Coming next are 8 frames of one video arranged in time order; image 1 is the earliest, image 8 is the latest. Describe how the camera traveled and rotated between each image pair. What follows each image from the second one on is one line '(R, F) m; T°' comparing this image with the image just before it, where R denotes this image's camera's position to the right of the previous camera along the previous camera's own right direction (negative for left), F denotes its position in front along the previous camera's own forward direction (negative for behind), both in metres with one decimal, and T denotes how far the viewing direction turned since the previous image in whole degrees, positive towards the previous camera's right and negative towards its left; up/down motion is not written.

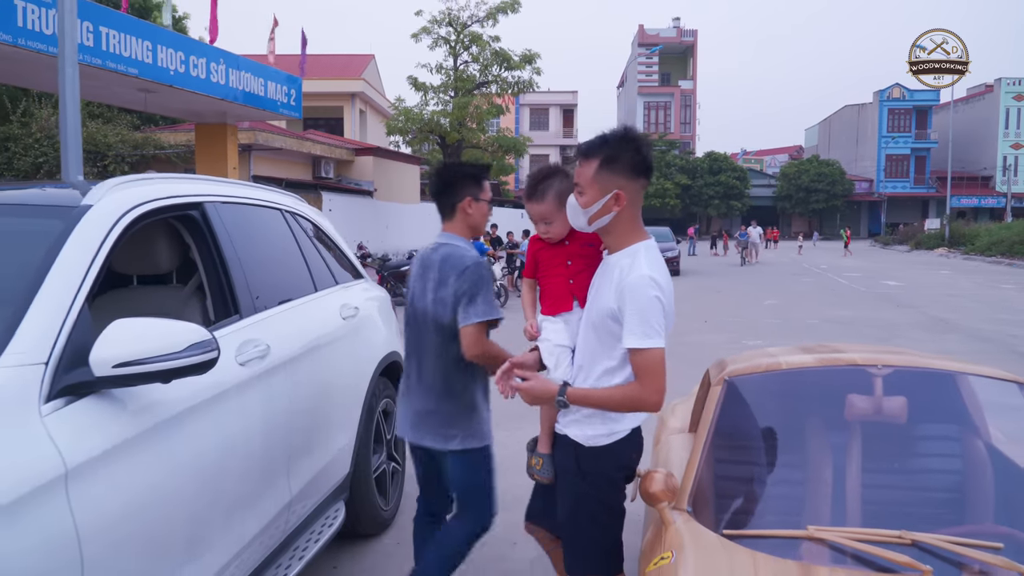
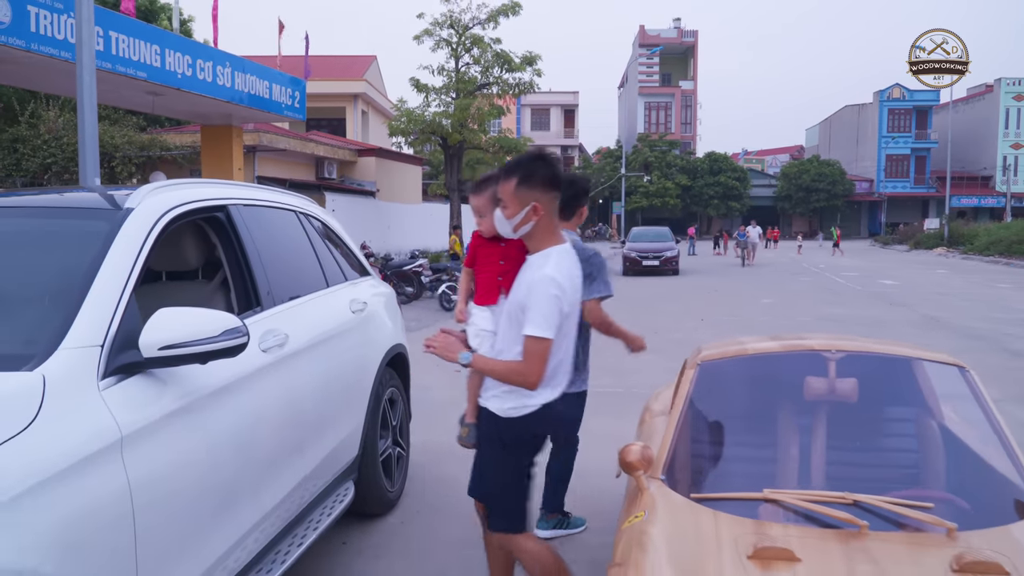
(0.0, -0.3) m; 0°
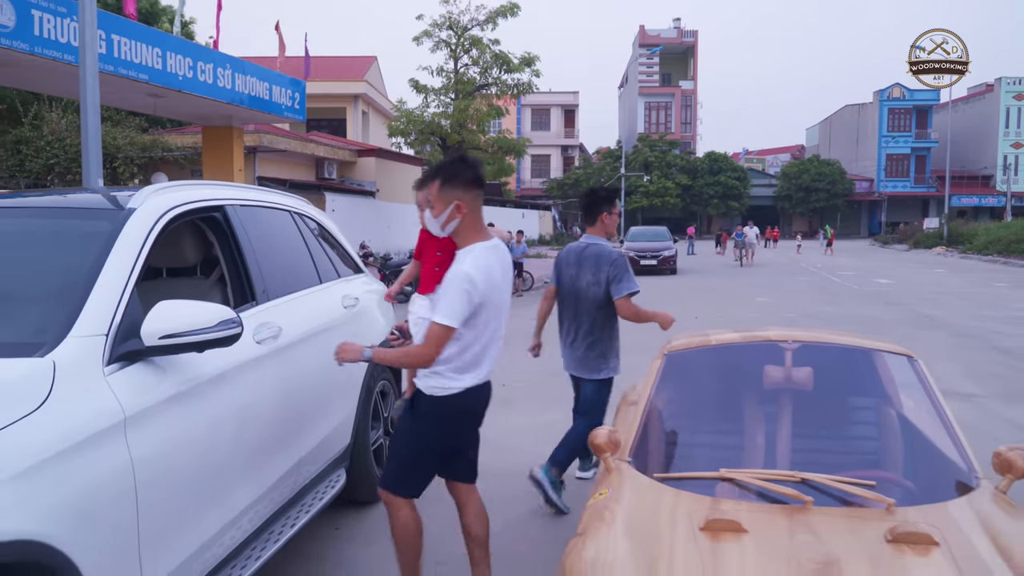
(+0.1, -0.2) m; 0°
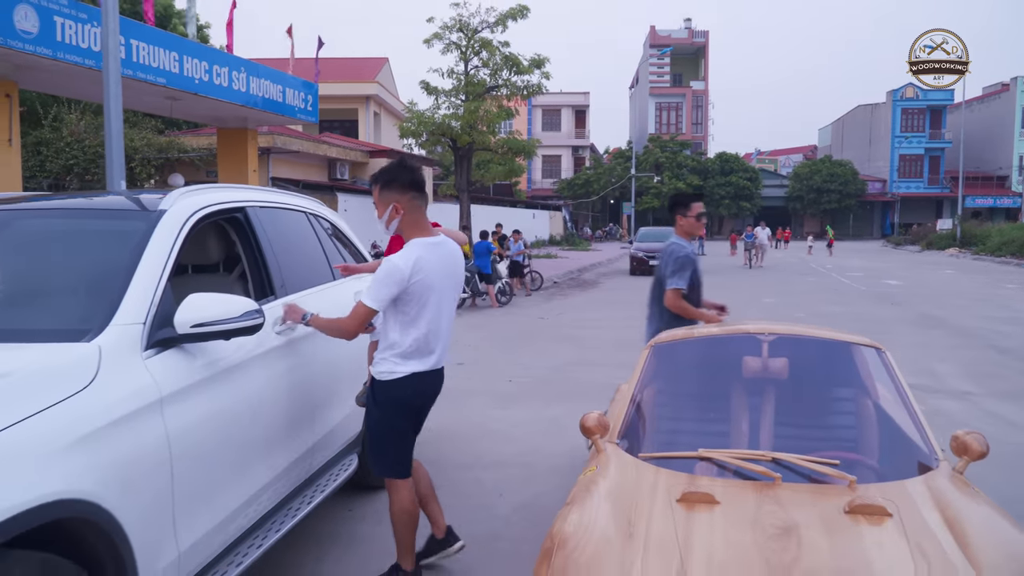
(0.0, -0.2) m; -1°
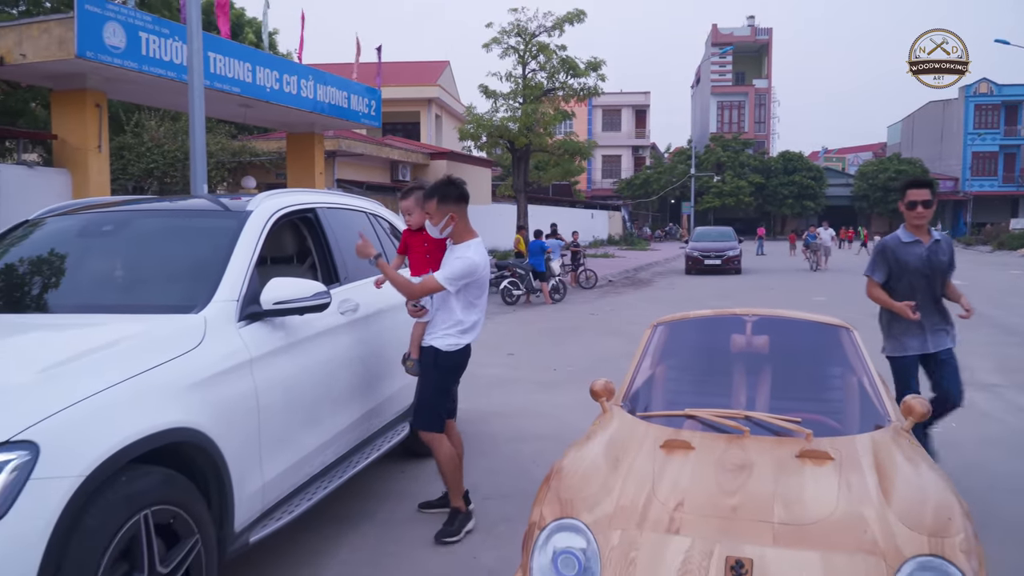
(+0.2, -0.6) m; -4°
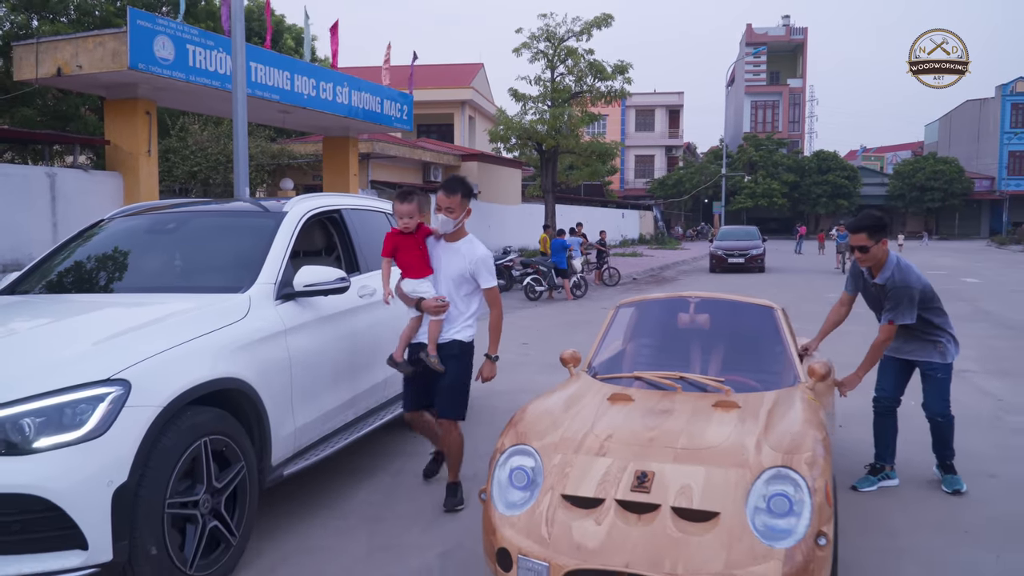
(+0.3, -0.8) m; -3°
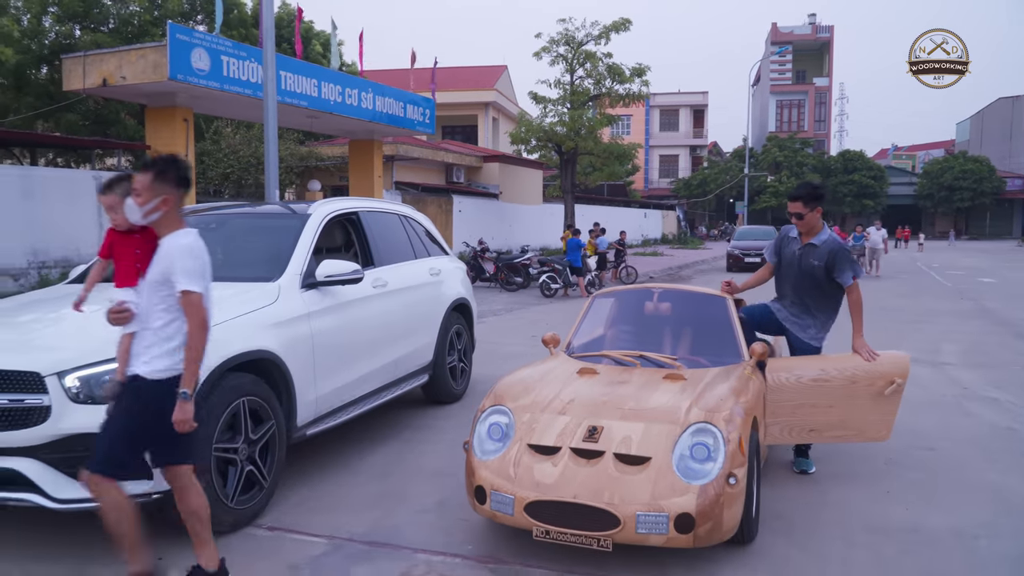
(+0.2, -0.7) m; -2°
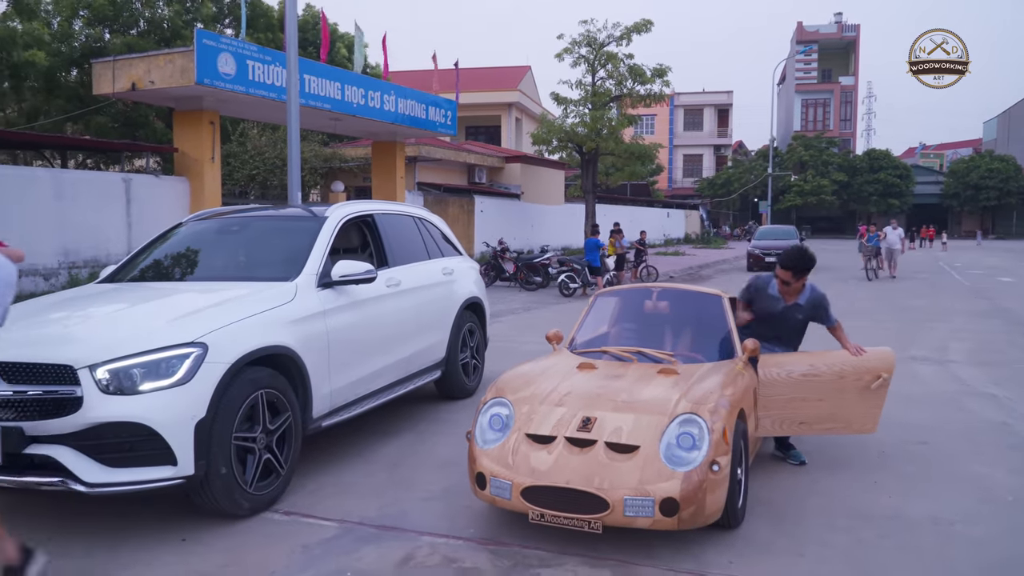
(+0.1, -0.2) m; -2°
